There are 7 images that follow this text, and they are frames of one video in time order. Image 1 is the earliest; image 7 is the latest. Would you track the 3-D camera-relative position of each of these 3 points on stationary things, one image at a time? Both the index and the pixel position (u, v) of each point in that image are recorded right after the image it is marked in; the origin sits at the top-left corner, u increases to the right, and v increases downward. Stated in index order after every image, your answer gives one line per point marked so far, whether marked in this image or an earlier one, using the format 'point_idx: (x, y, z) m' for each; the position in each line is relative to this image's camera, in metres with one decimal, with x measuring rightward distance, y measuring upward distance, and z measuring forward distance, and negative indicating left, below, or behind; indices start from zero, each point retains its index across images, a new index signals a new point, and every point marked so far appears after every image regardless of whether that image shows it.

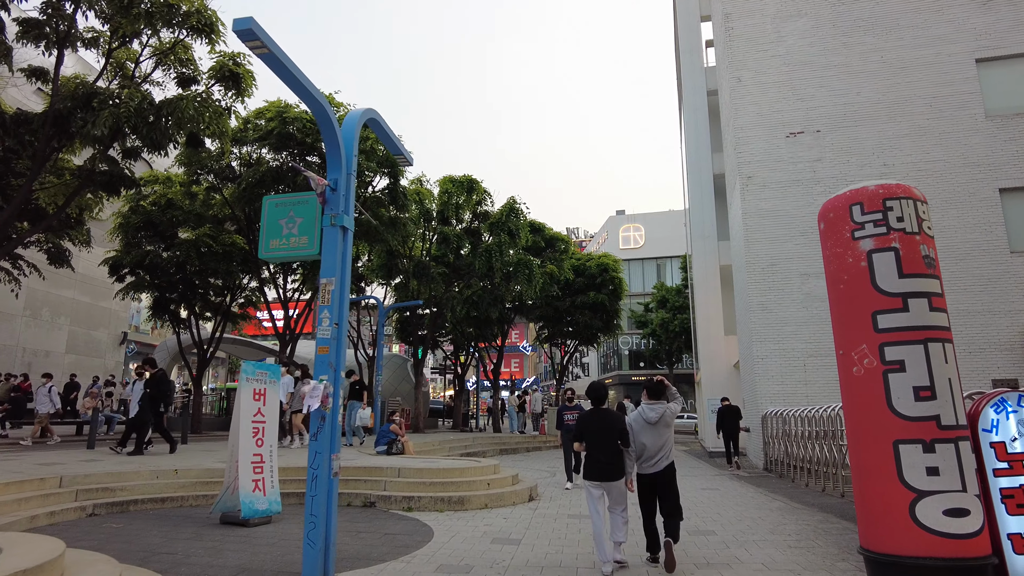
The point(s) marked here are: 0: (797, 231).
0: (+7.5, +1.5, +16.9) m
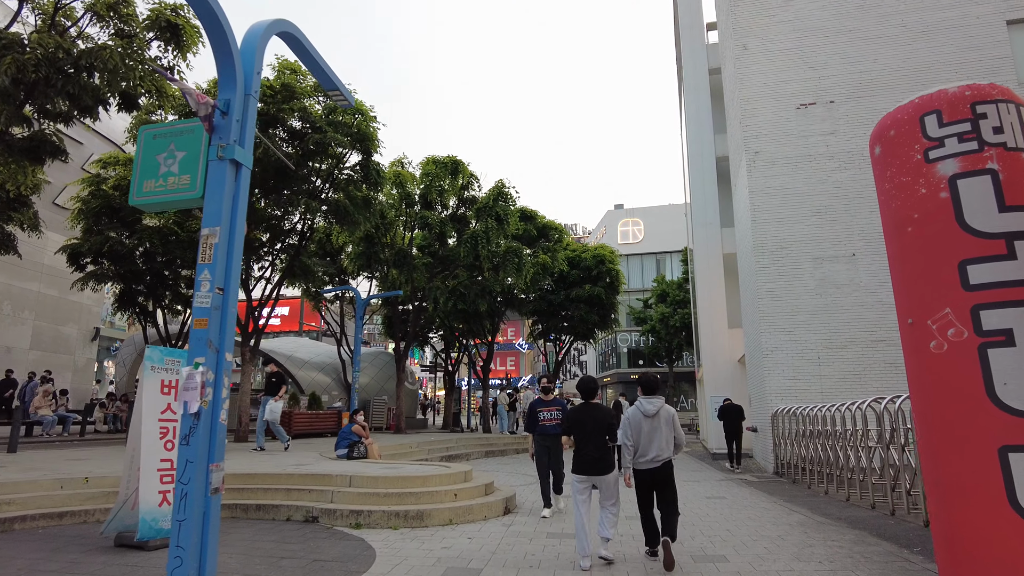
0: (+7.1, +1.8, +15.4) m
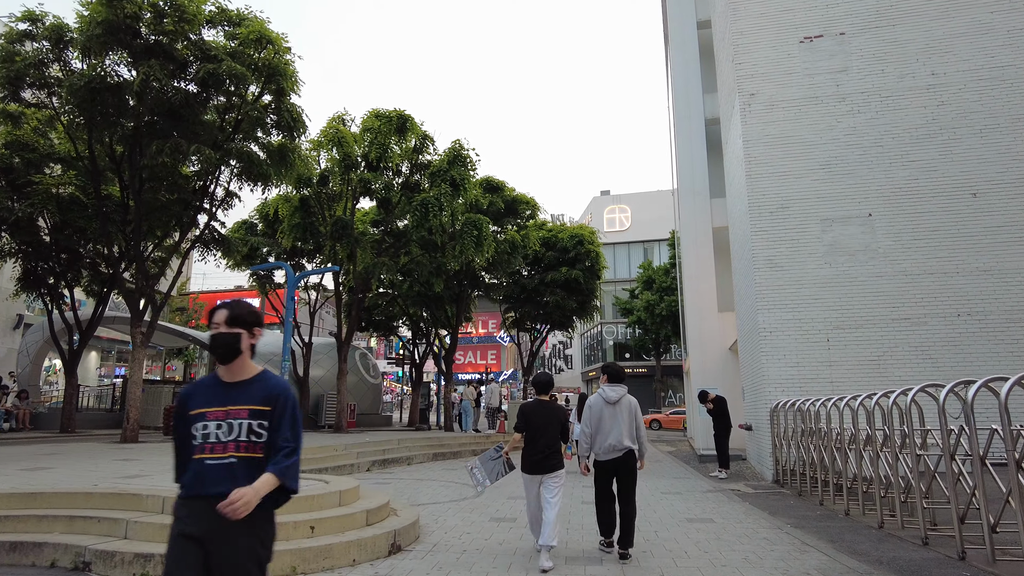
0: (+6.0, +2.5, +12.7) m
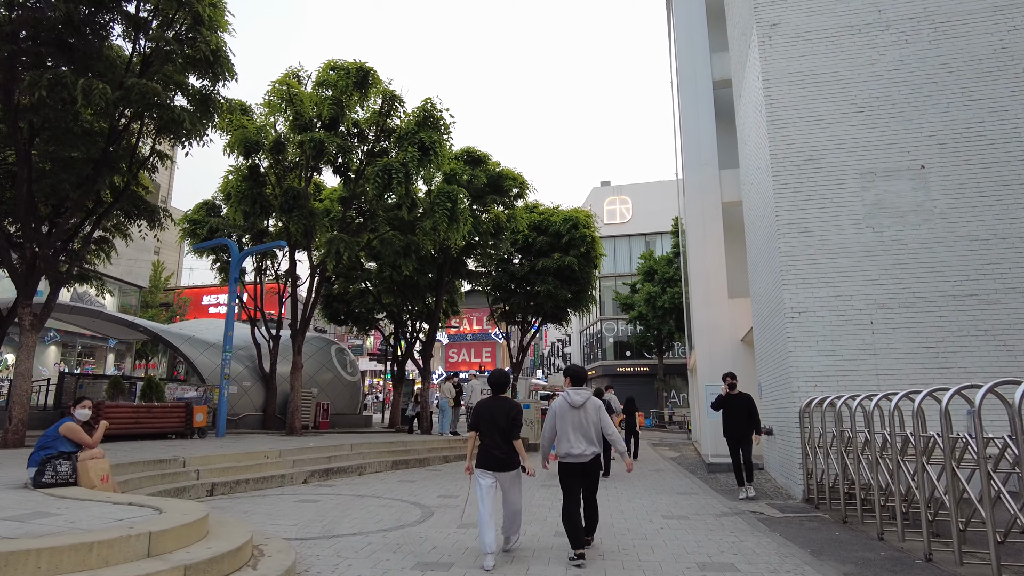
0: (+5.4, +2.9, +10.3) m
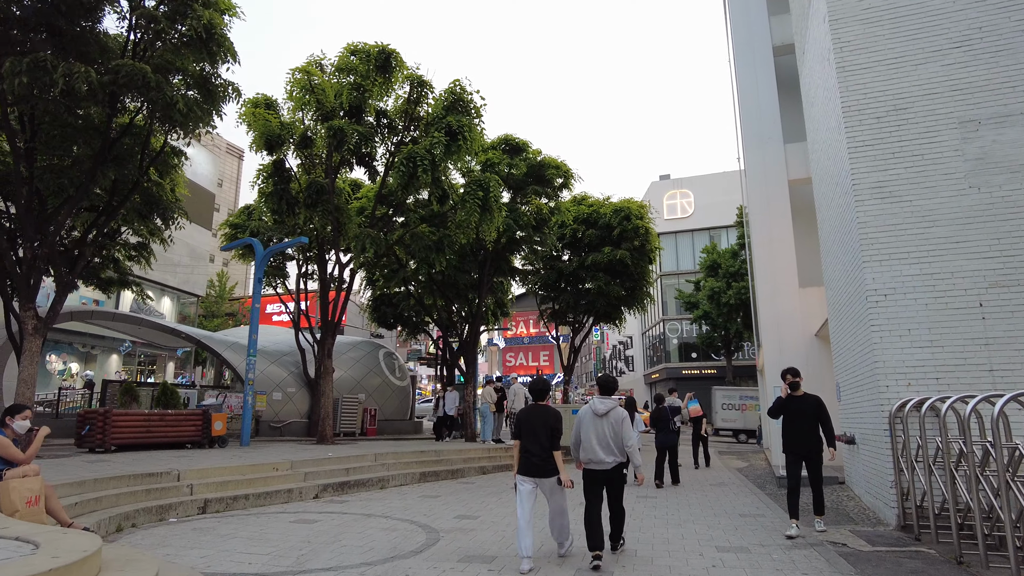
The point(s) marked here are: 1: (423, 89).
0: (+5.7, +3.2, +8.4) m
1: (-2.1, +4.7, +15.3) m
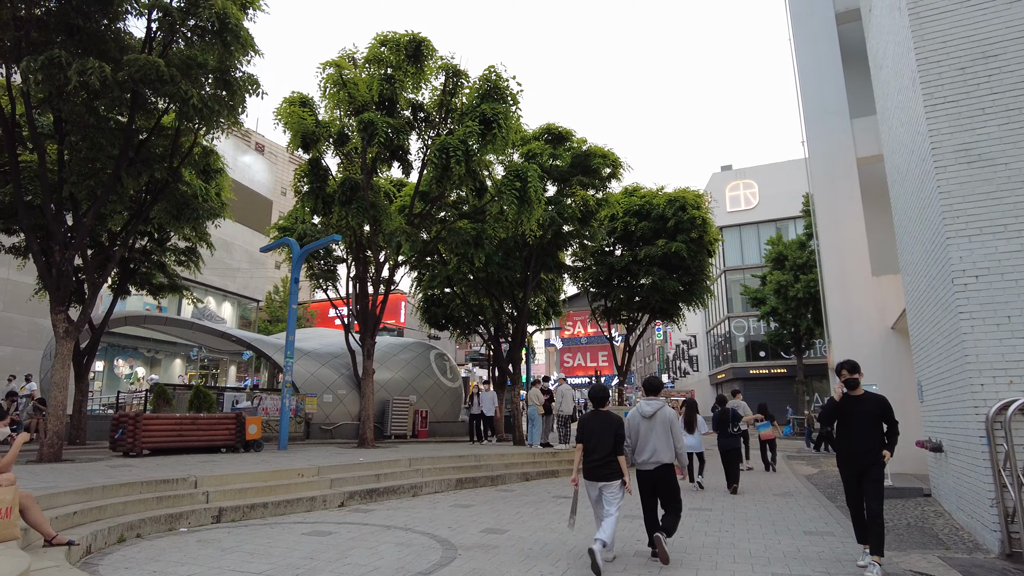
0: (+5.9, +3.5, +7.1) m
1: (-1.2, +4.8, +14.7) m
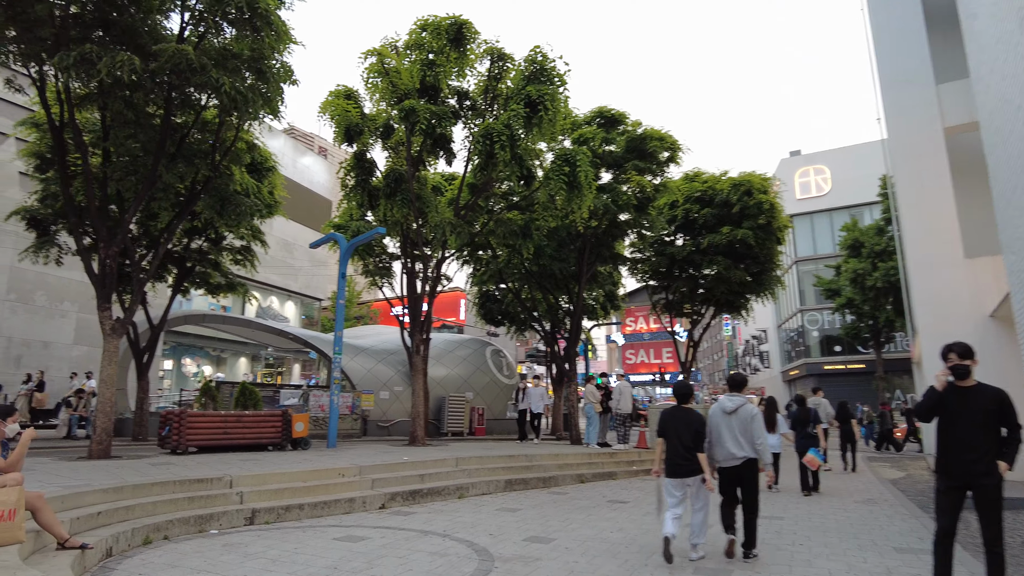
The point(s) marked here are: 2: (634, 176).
0: (+6.2, +3.7, +5.8) m
1: (-0.2, +5.0, +14.1) m
2: (+3.4, +2.9, +17.4) m
